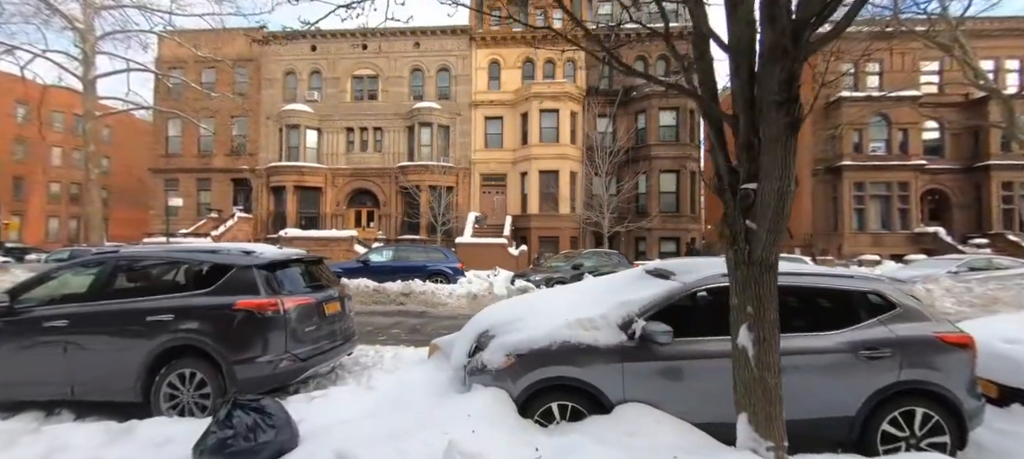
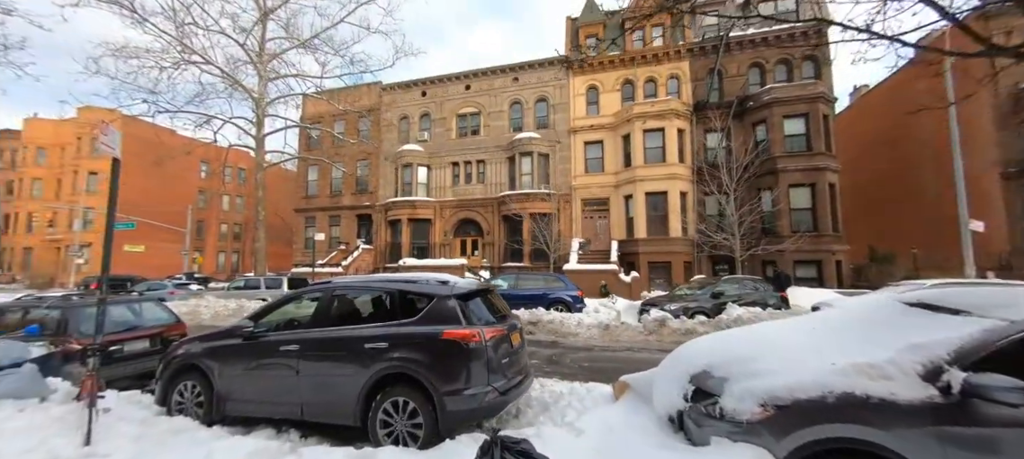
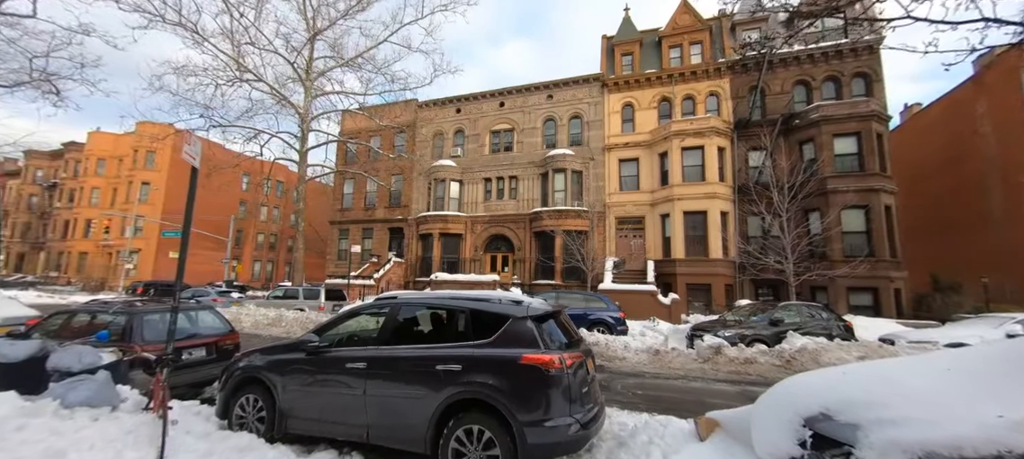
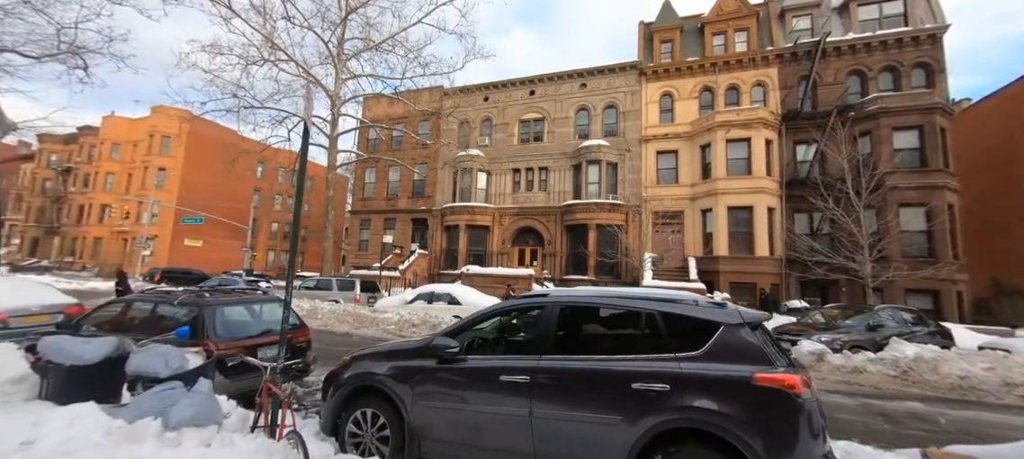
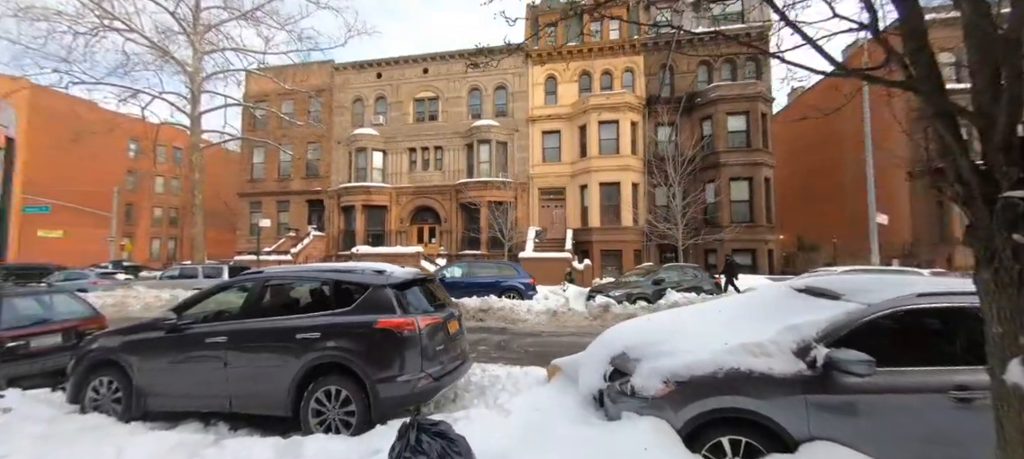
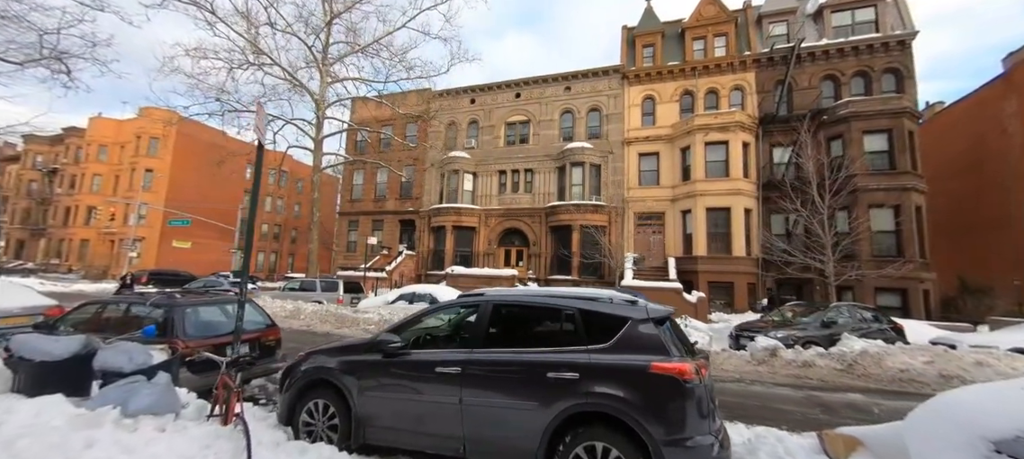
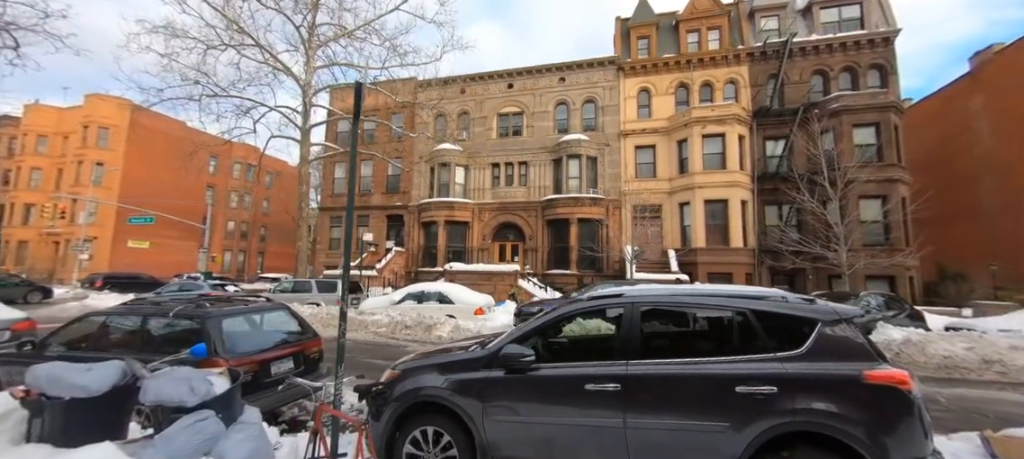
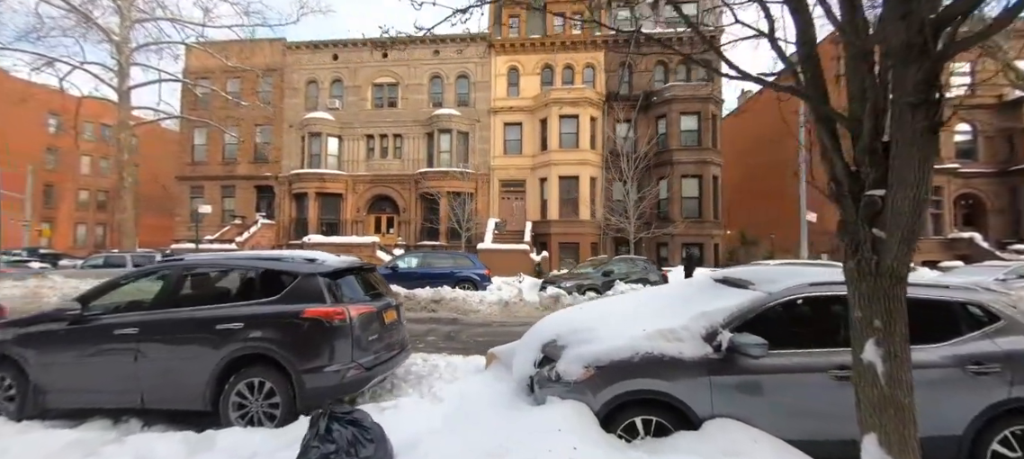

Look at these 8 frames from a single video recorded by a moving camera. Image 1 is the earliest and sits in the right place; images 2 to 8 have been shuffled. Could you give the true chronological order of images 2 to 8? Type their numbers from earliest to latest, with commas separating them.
8, 5, 2, 3, 6, 4, 7
